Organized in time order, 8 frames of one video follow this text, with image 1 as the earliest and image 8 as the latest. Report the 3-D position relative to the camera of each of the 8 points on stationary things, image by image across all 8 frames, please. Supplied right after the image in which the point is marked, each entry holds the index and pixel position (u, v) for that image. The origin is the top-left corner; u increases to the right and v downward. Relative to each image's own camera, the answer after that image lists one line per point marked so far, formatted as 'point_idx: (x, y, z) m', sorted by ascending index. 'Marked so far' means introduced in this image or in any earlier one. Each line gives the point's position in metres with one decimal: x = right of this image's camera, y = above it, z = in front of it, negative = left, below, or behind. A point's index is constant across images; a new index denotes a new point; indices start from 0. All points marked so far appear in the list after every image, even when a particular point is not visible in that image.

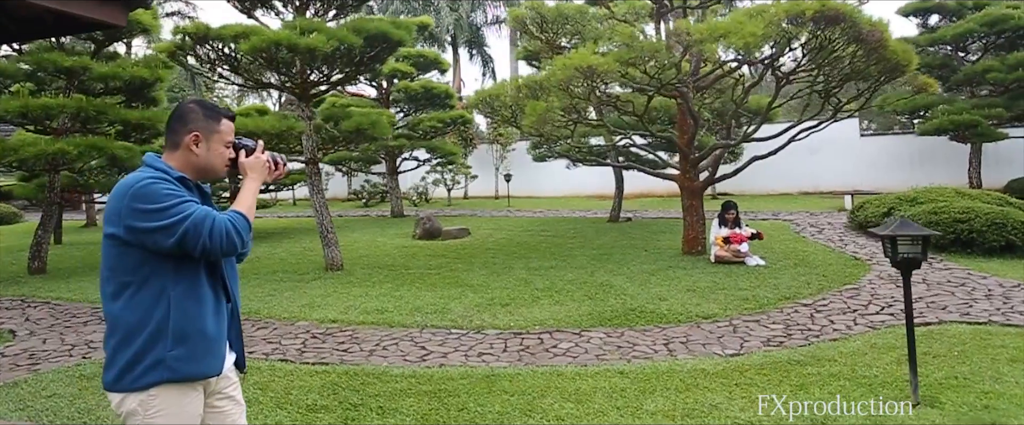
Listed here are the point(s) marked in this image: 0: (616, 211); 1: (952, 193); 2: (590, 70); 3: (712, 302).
0: (+1.6, 0.0, +10.8) m
1: (+5.5, +0.2, +8.6) m
2: (+0.7, +1.1, +5.5) m
3: (+1.5, -0.7, +5.2) m
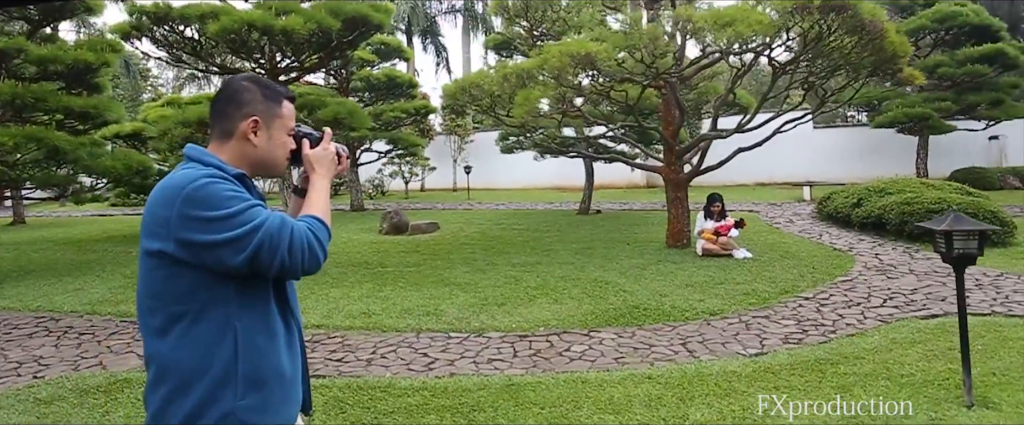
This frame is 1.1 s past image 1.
0: (+1.1, +0.1, +10.6) m
1: (+5.2, +0.4, +8.8) m
2: (+0.6, +1.2, +5.3) m
3: (+1.5, -0.6, +5.1) m
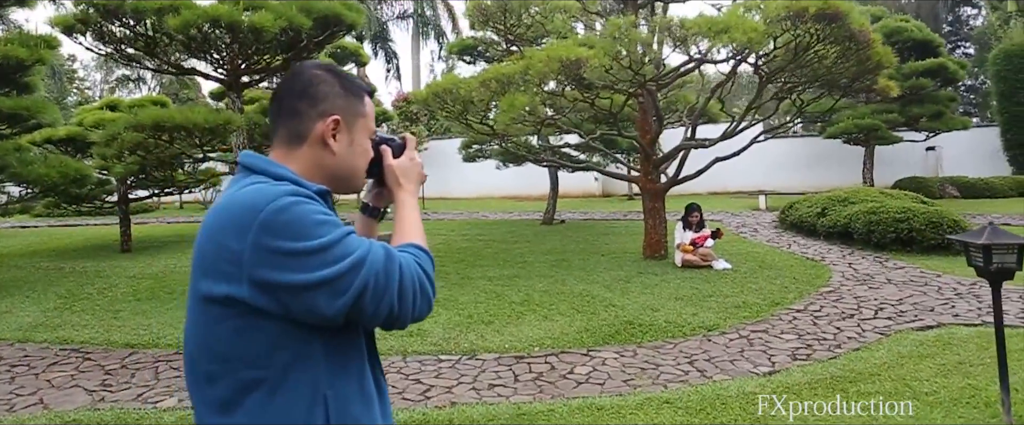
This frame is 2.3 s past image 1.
0: (+0.6, 0.0, +10.4) m
1: (+4.8, +0.3, +8.9) m
2: (+0.5, +1.1, +5.1) m
3: (+1.4, -0.7, +4.9) m
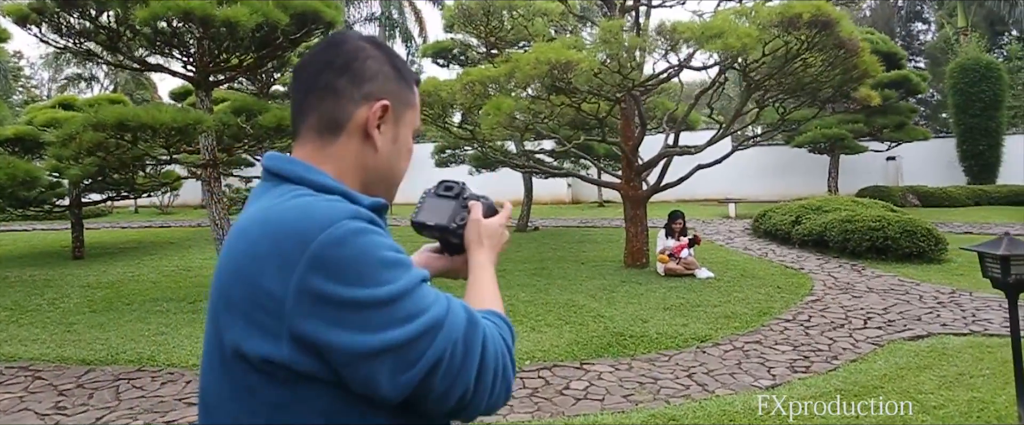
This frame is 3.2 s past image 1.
0: (+0.2, -0.1, +10.2) m
1: (+4.4, +0.1, +9.0) m
2: (+0.4, +1.1, +4.9) m
3: (+1.3, -0.8, +4.8) m
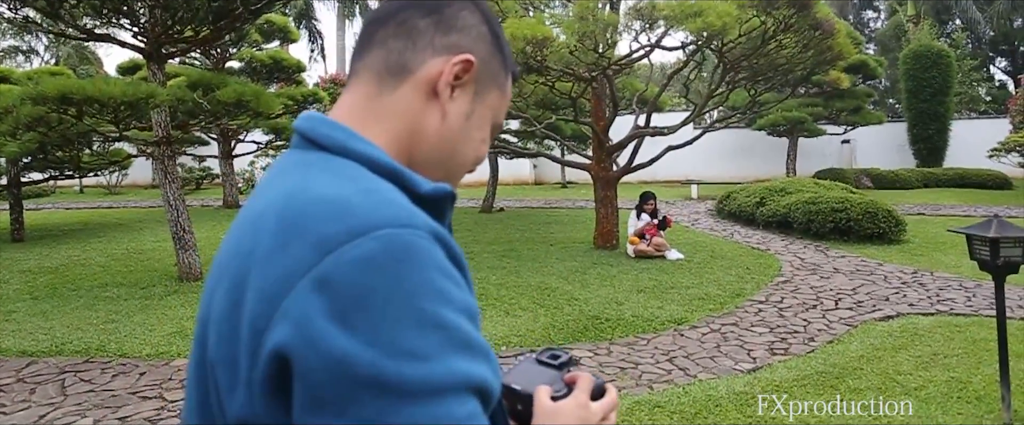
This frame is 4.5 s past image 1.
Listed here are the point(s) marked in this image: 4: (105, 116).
0: (-0.3, +0.2, +10.1) m
1: (+4.0, +0.4, +9.1) m
2: (+0.2, +1.2, +4.8) m
3: (+1.1, -0.6, +4.8) m
4: (-2.8, +0.7, +4.7) m
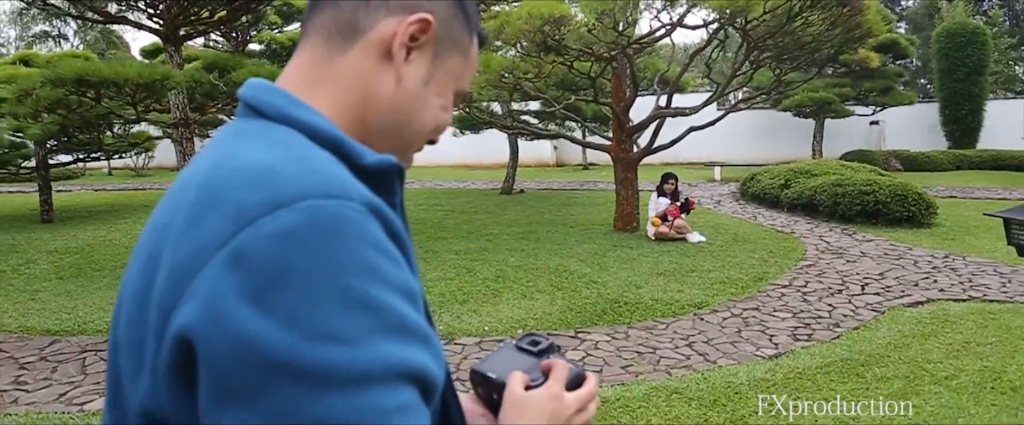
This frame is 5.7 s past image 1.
0: (0.0, +0.4, +10.0) m
1: (+4.2, +0.6, +8.9) m
2: (+0.3, +1.3, +4.7) m
3: (+1.2, -0.5, +4.7) m
4: (-2.7, +0.8, +4.7) m
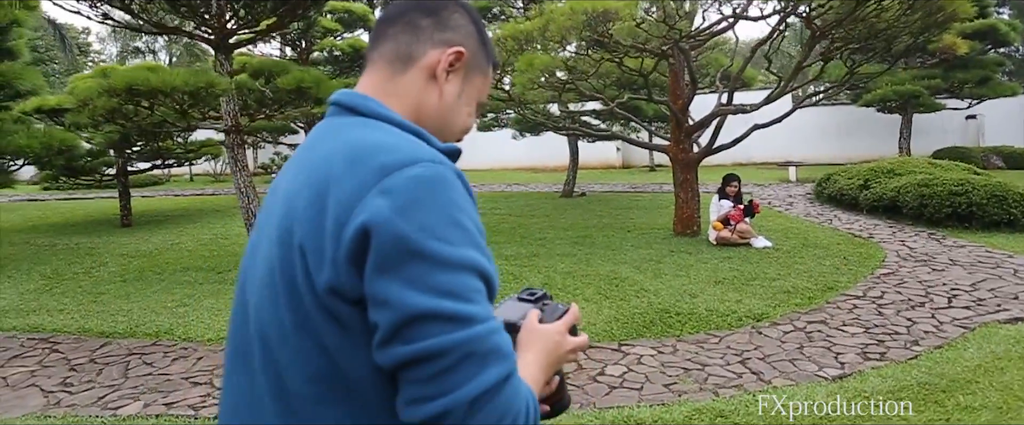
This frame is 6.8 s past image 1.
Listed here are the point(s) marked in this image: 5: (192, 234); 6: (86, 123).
0: (+0.8, +0.4, +9.8) m
1: (+5.0, +0.6, +8.2) m
2: (+0.6, +1.3, +4.4) m
3: (+1.5, -0.5, +4.3) m
4: (-2.4, +0.8, +4.8) m
5: (-3.8, -0.3, +8.2) m
6: (-3.2, +0.7, +5.1) m
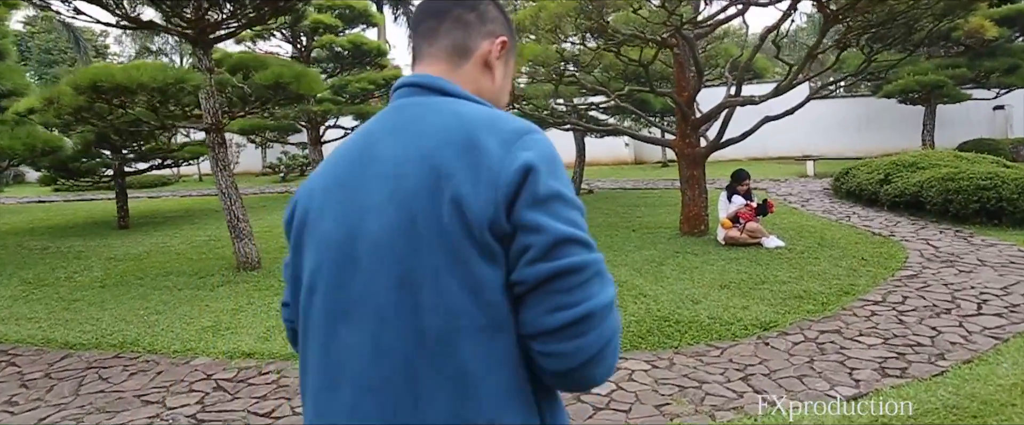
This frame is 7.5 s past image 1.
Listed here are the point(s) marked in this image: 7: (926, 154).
0: (+0.9, +0.4, +9.5) m
1: (+5.0, +0.6, +7.8) m
2: (+0.5, +1.3, +4.1) m
3: (+1.4, -0.5, +4.0) m
4: (-2.4, +0.7, +4.6) m
5: (-3.8, -0.3, +8.0) m
6: (-3.2, +0.6, +4.9) m
7: (+4.9, +0.7, +8.0) m
